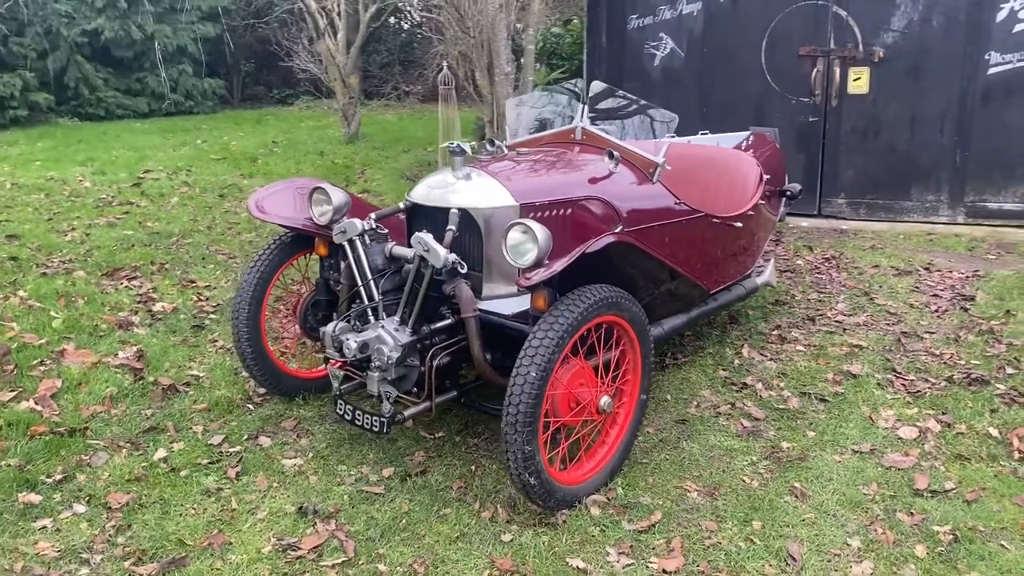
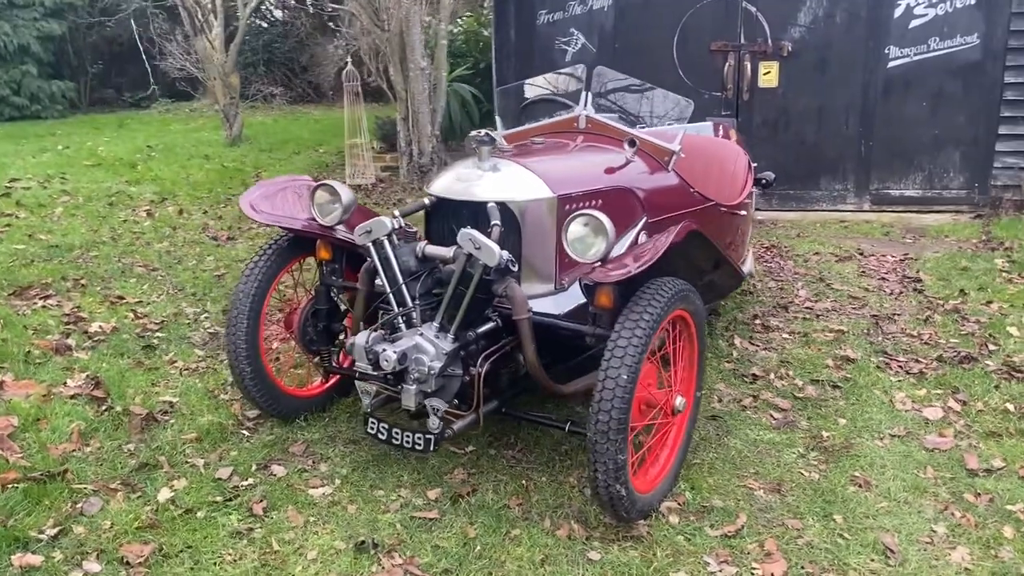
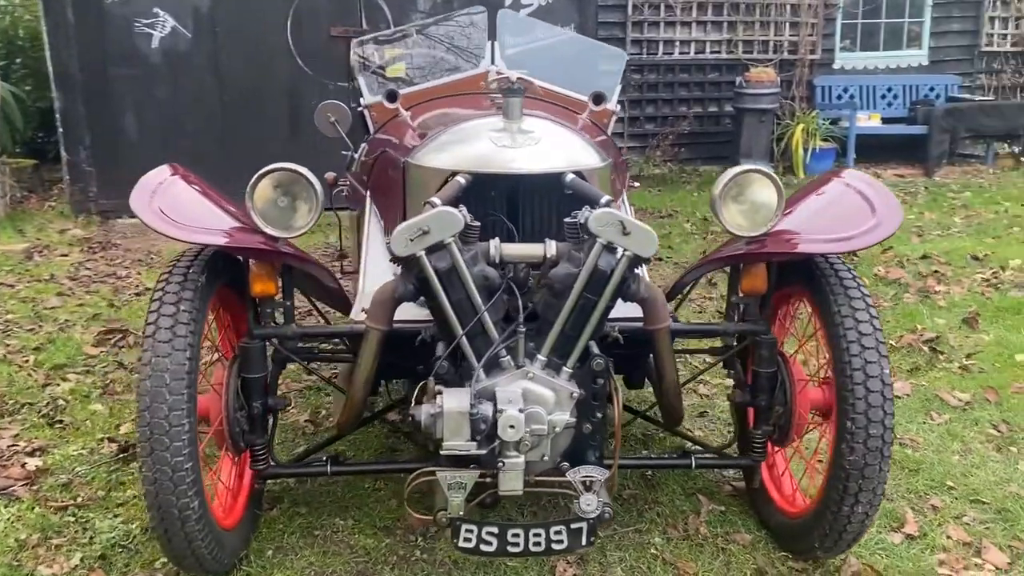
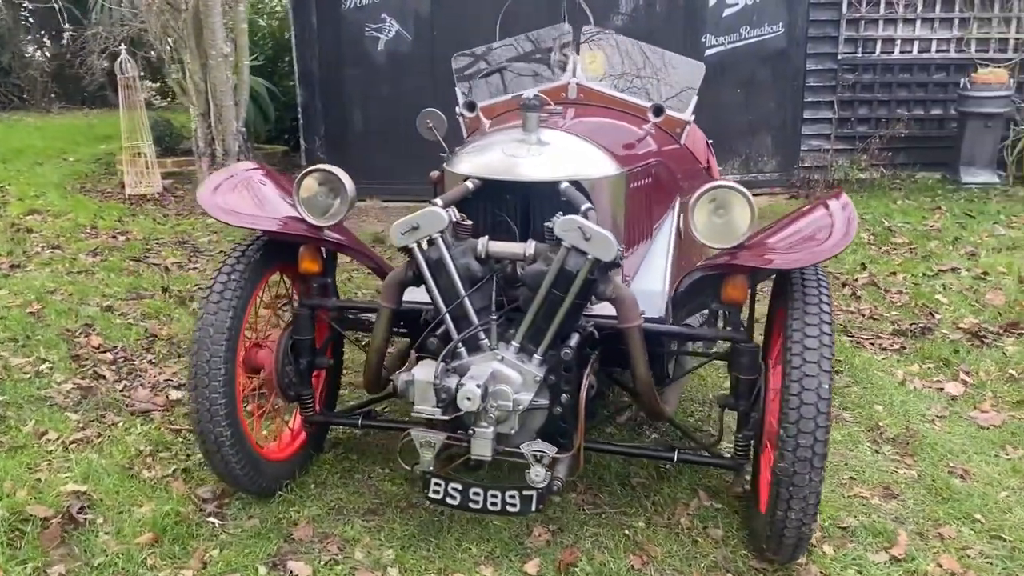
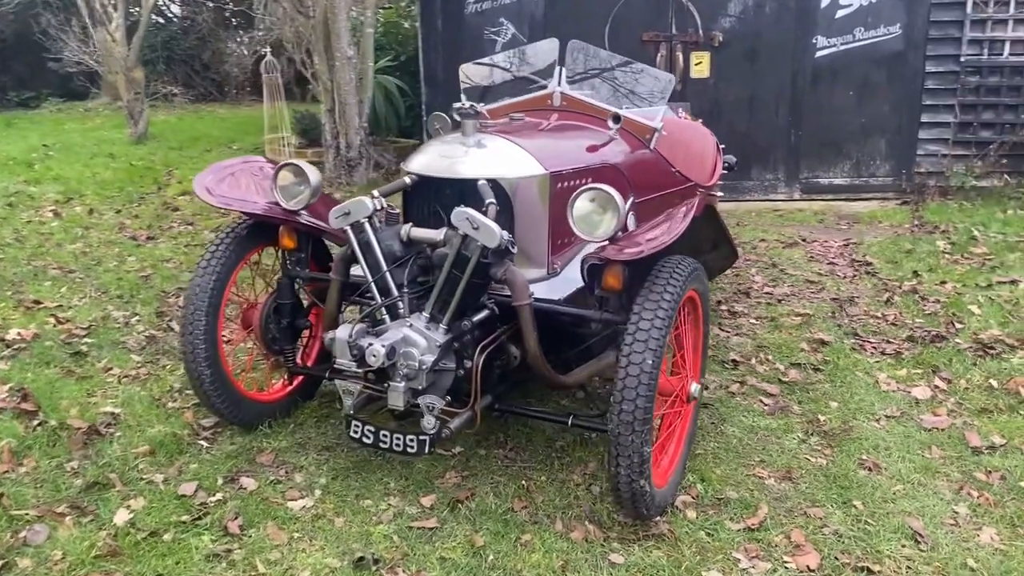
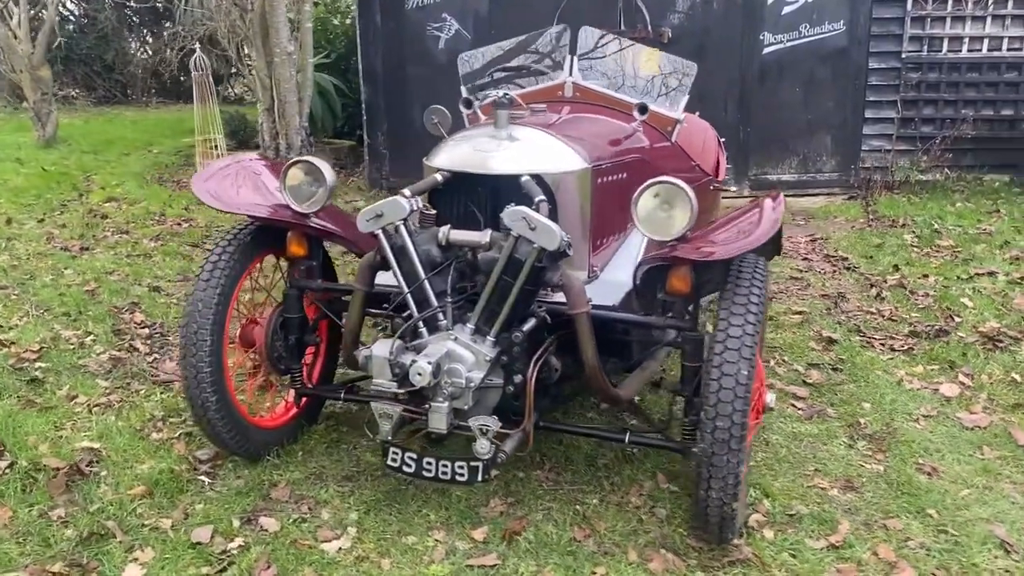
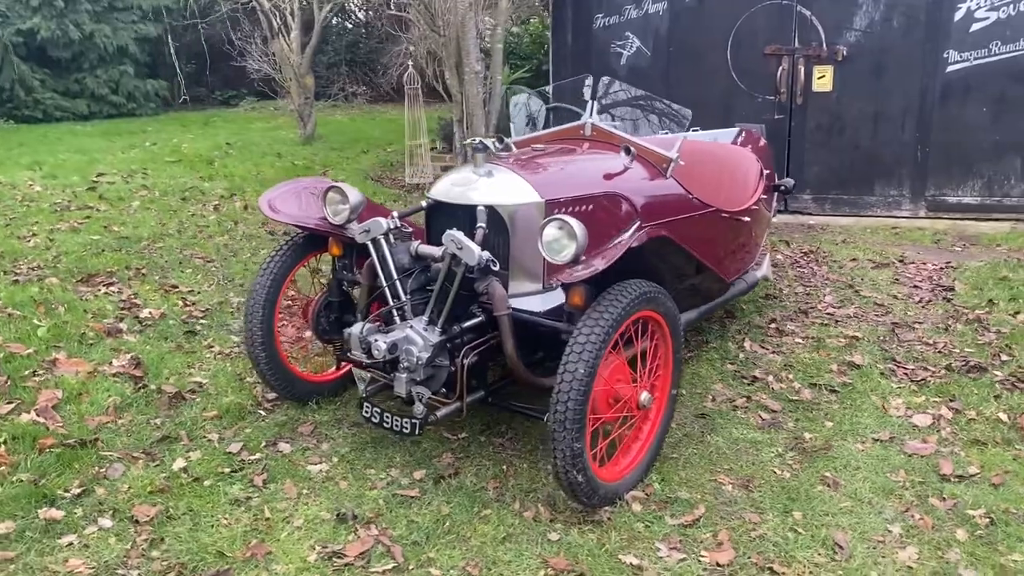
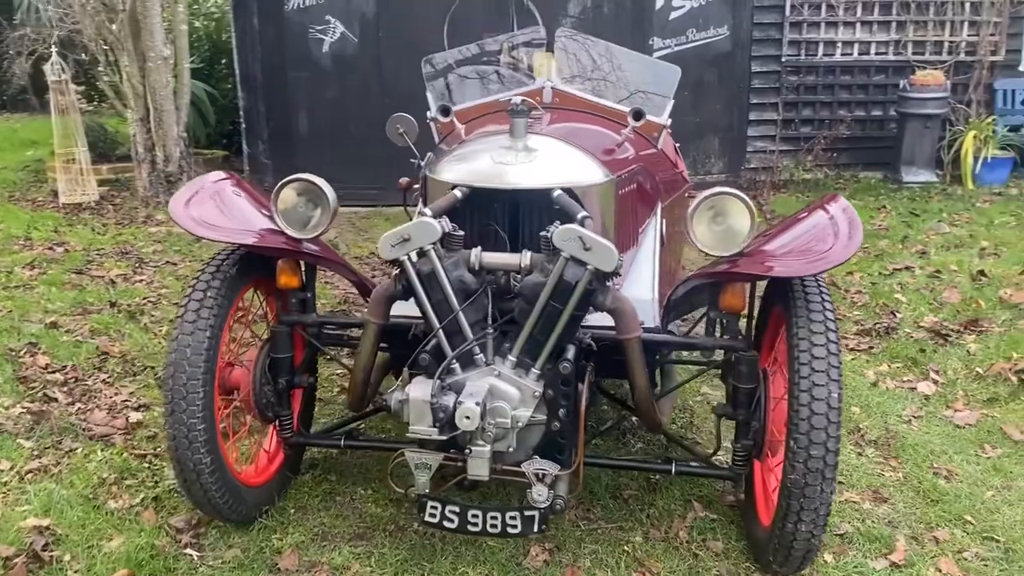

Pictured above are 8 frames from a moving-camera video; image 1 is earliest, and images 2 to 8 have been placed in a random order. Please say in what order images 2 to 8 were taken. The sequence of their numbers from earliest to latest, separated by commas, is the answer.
7, 2, 5, 6, 4, 8, 3
